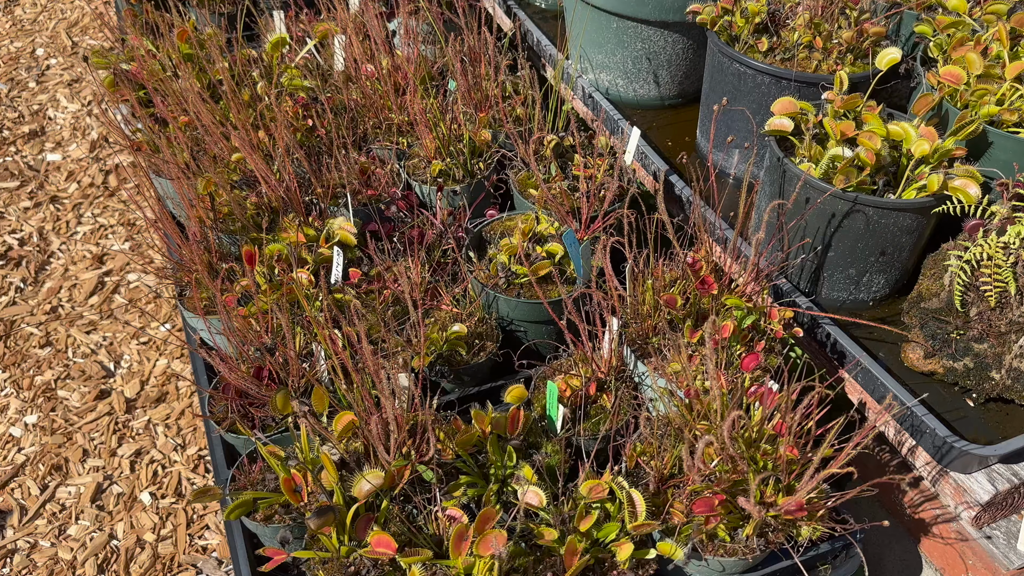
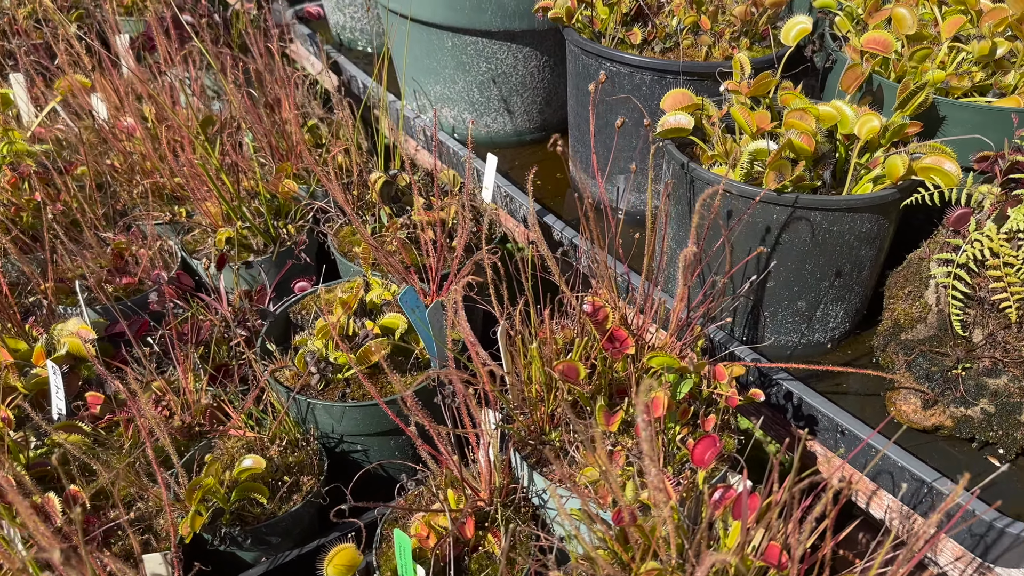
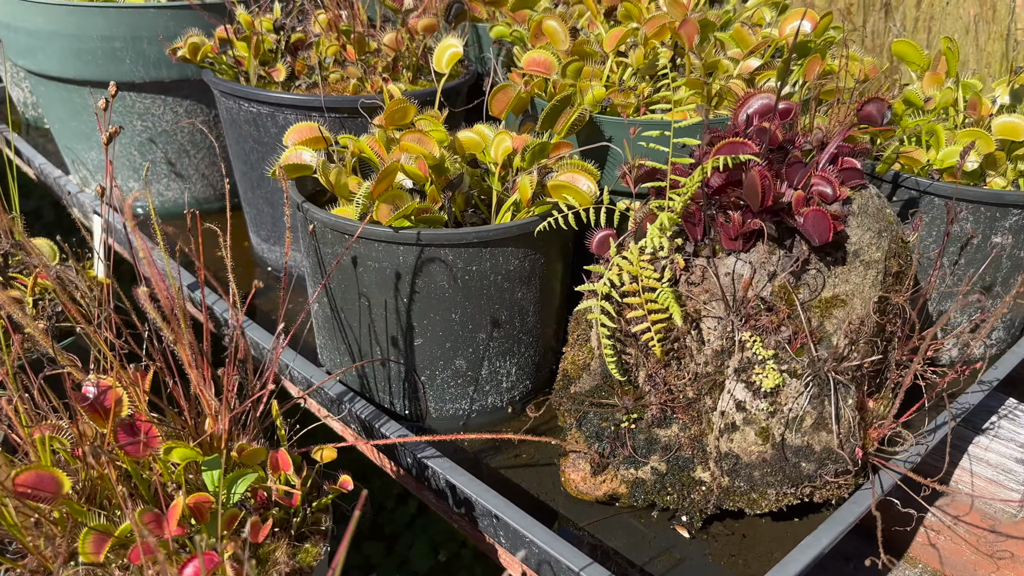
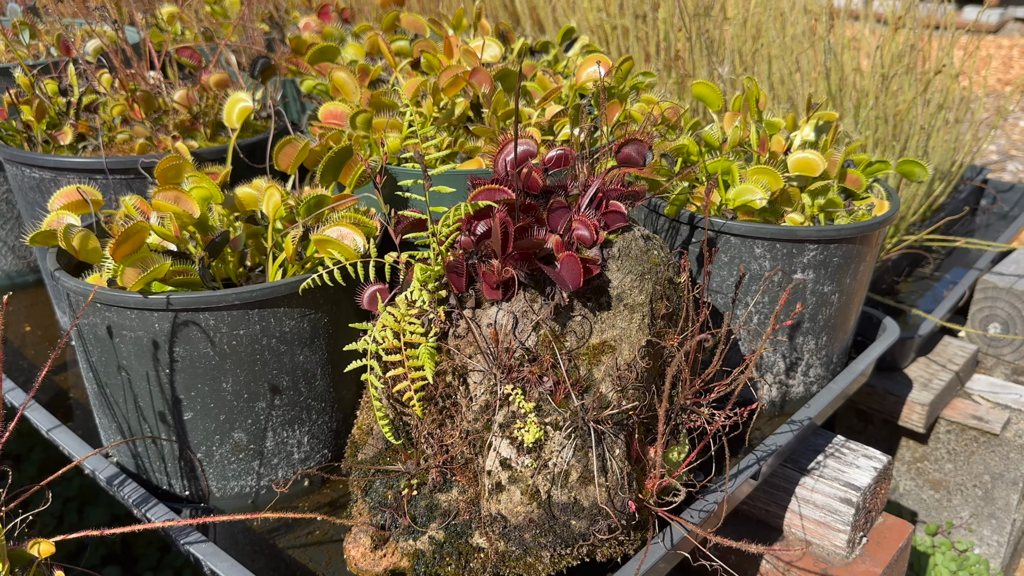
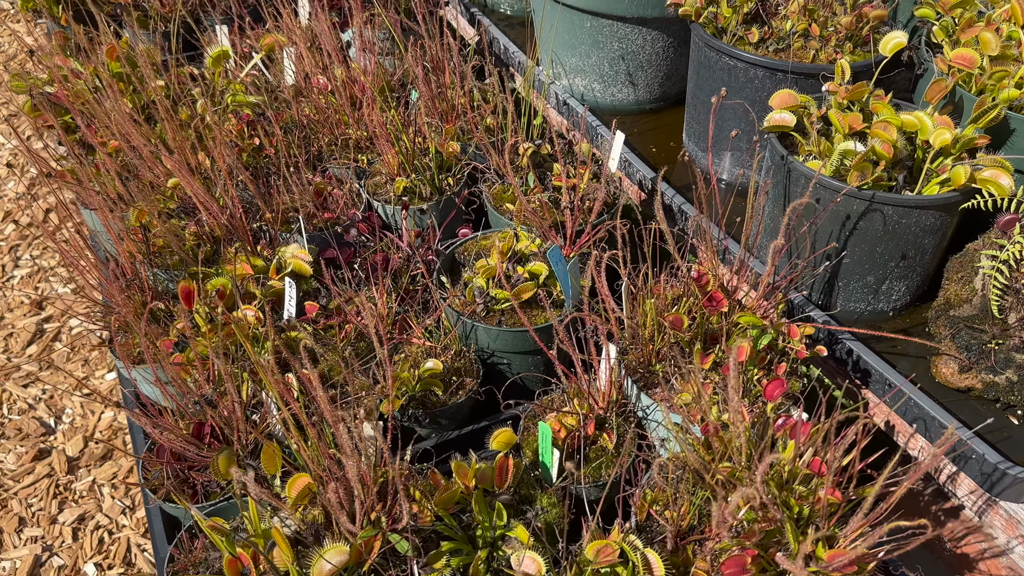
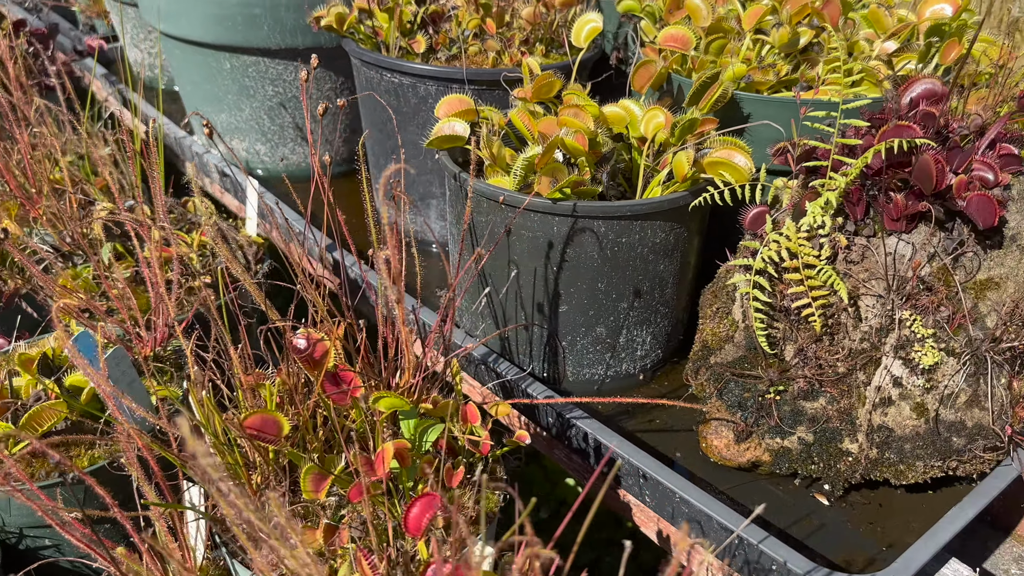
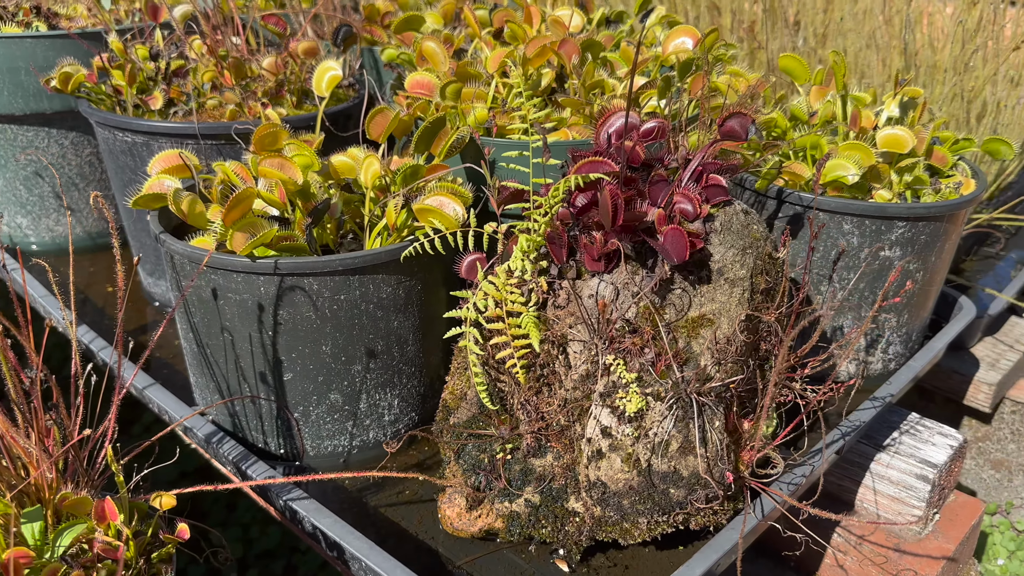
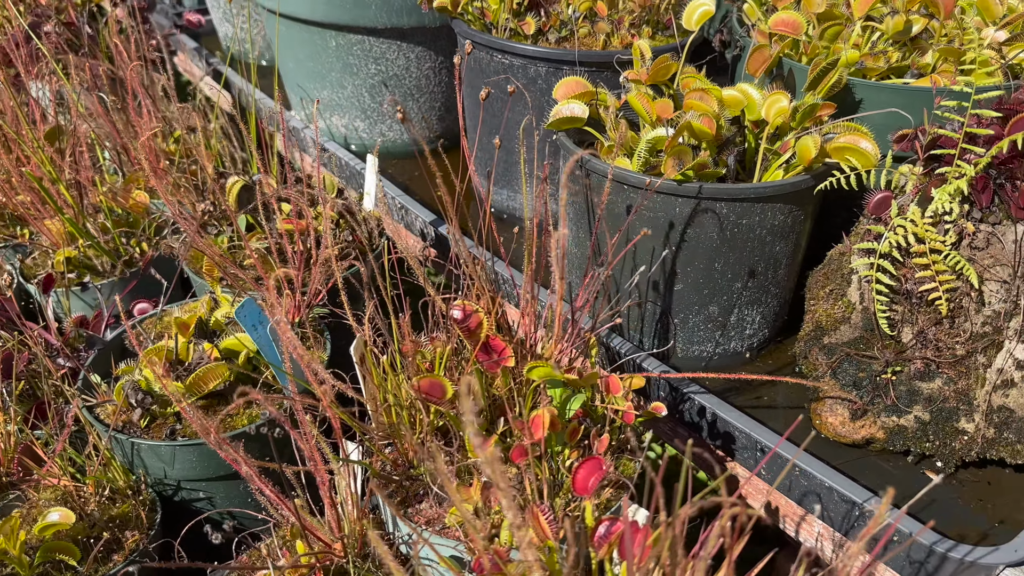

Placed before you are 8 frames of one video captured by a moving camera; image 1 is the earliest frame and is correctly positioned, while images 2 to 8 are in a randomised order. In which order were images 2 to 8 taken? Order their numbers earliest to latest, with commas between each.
5, 2, 8, 6, 3, 7, 4
